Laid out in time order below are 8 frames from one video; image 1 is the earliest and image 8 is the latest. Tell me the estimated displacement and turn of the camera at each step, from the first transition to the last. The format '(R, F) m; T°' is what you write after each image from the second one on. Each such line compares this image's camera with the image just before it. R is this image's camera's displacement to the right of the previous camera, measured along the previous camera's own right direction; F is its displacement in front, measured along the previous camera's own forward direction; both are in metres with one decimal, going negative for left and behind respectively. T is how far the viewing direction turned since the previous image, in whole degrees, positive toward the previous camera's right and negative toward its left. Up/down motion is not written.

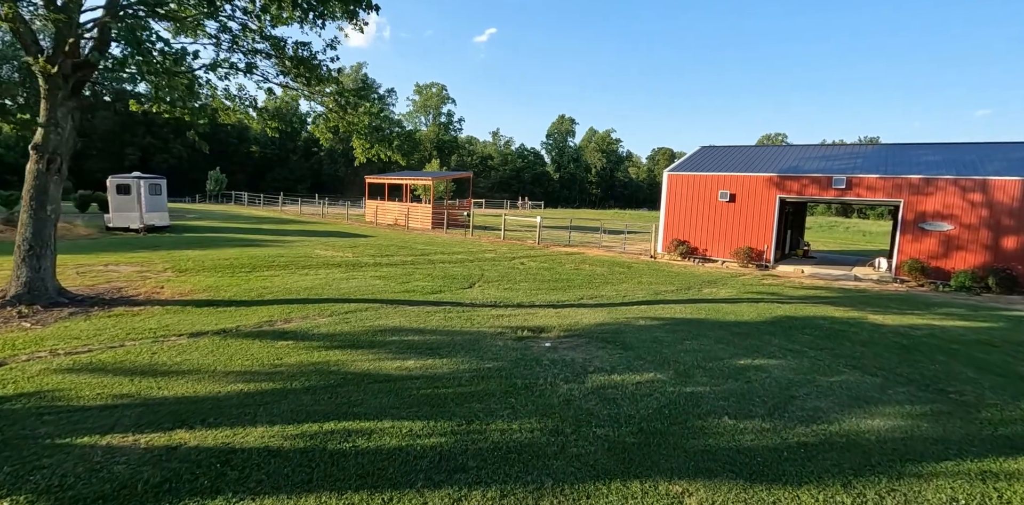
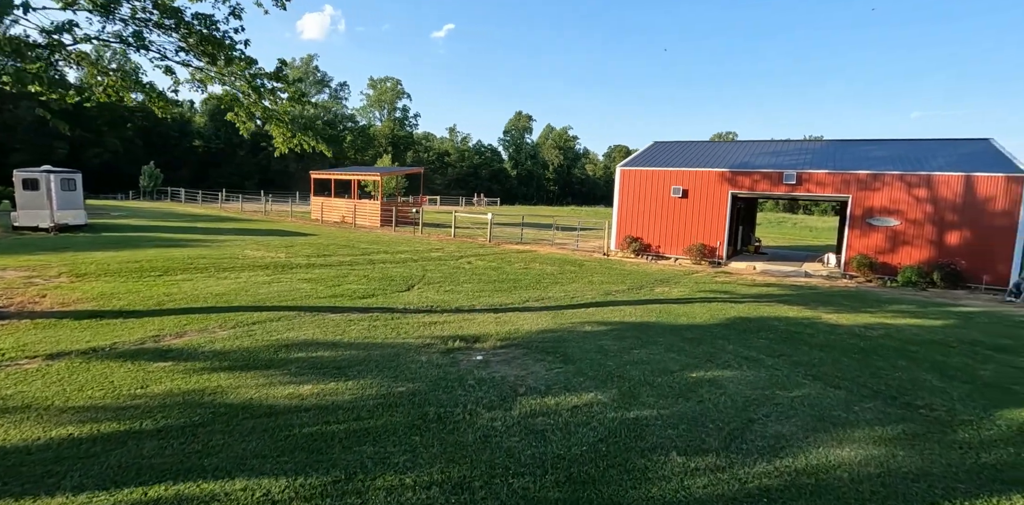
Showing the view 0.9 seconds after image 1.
(+0.4, +0.8) m; +4°
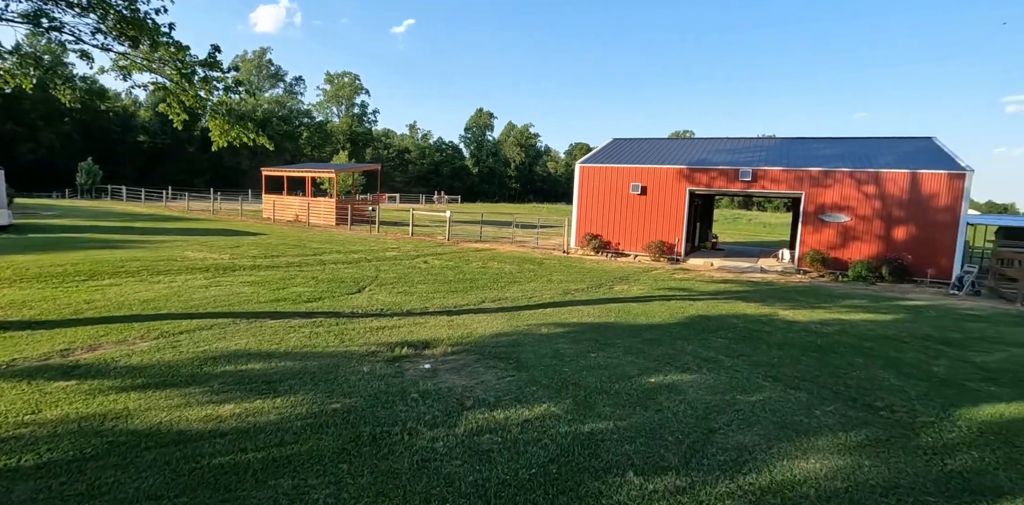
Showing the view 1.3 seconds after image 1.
(+0.1, +0.3) m; +4°
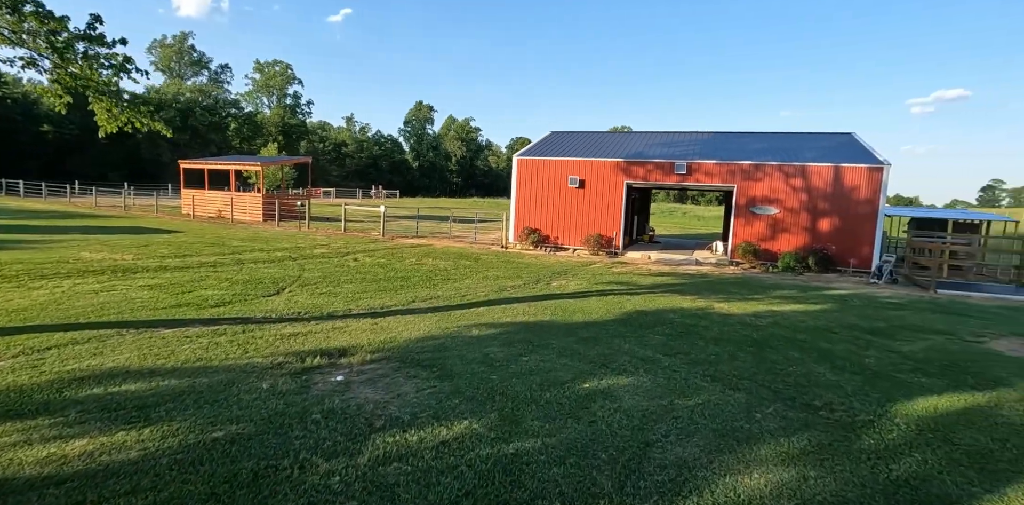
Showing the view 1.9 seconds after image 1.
(+0.2, +0.5) m; +6°
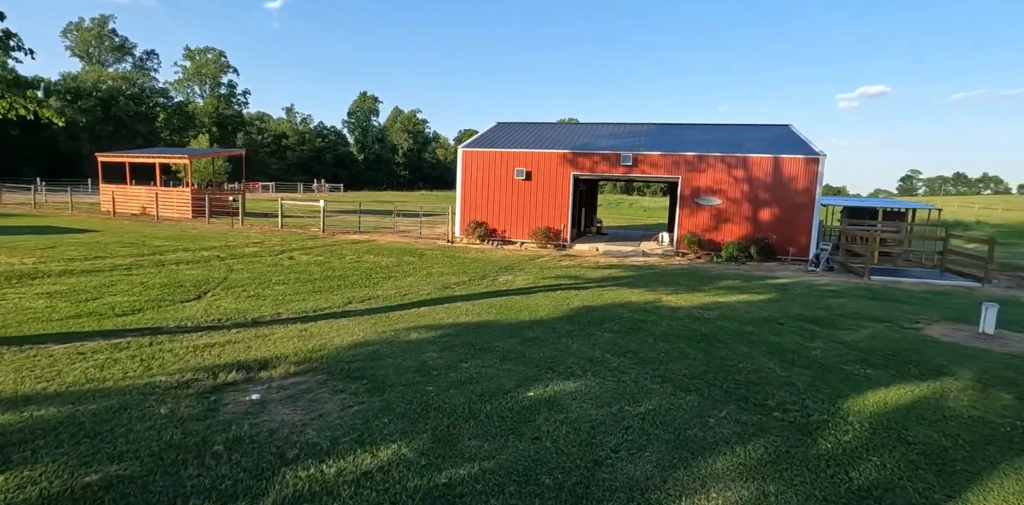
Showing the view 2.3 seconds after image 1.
(+0.1, +0.4) m; +5°
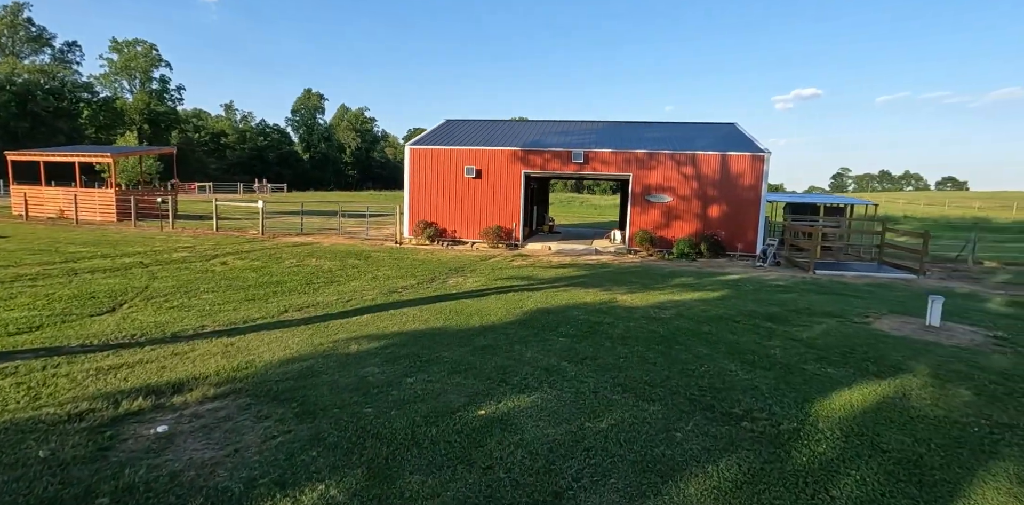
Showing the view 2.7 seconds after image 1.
(0.0, +0.4) m; +5°
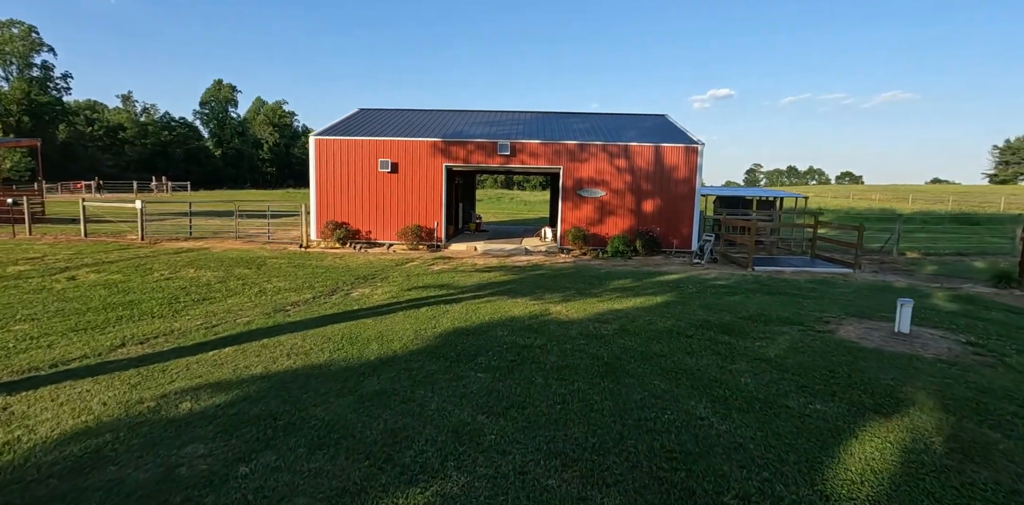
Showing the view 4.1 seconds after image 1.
(+0.3, +1.4) m; +7°
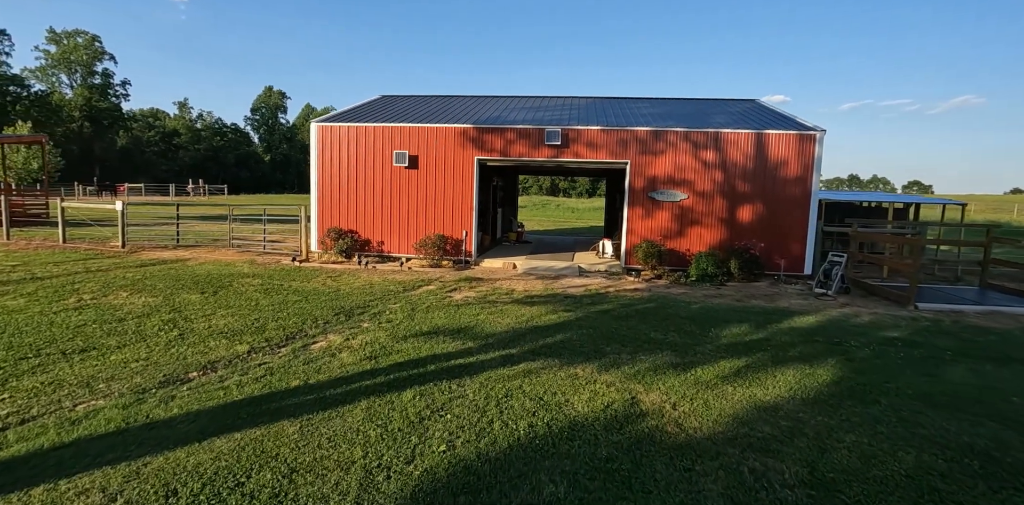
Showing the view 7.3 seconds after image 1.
(-0.1, +3.3) m; -5°
